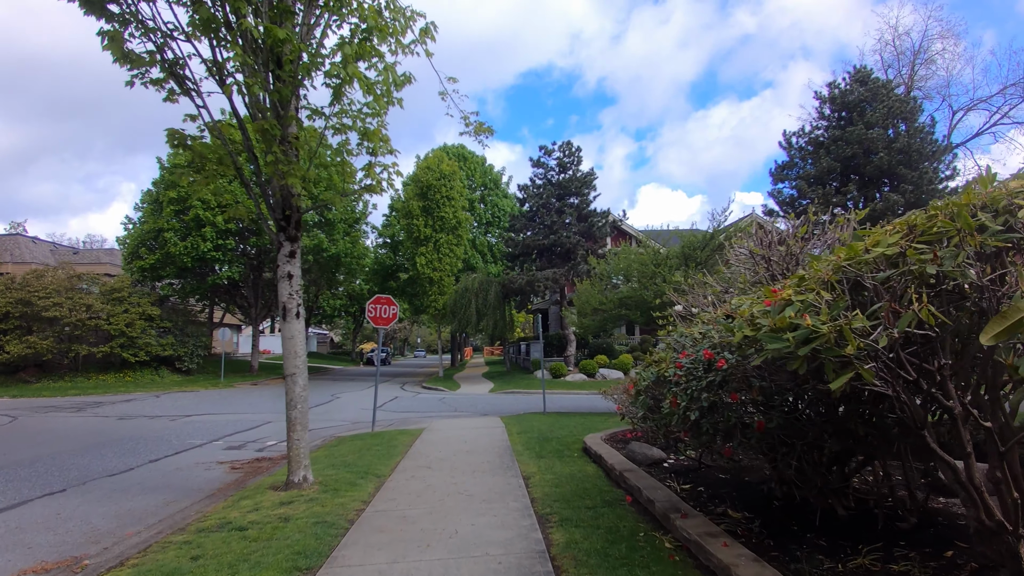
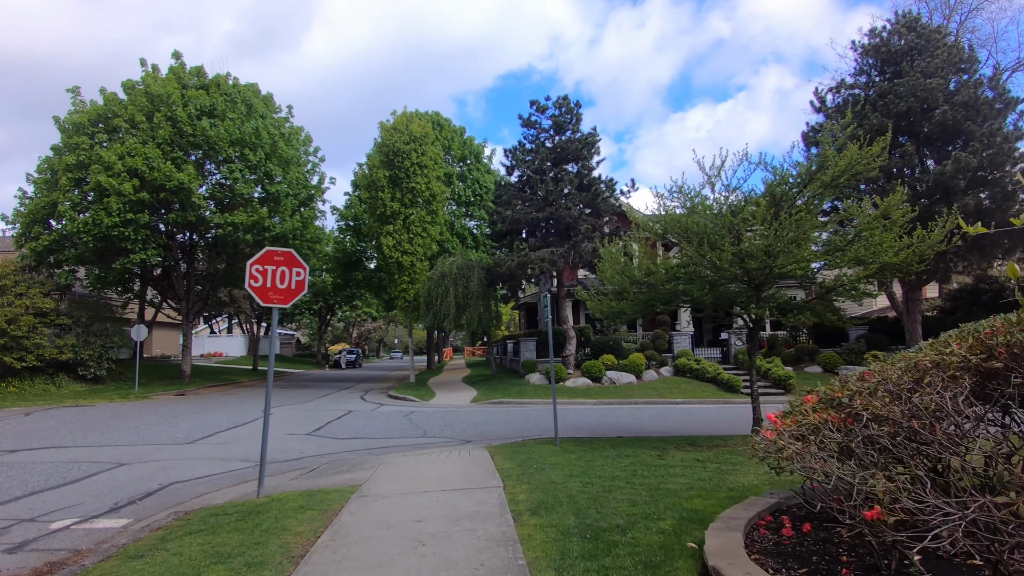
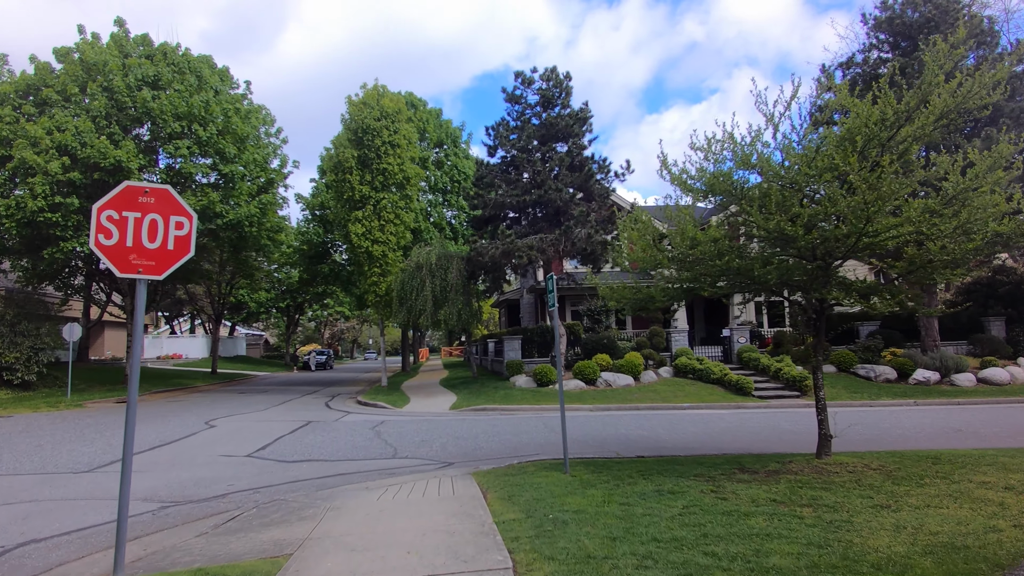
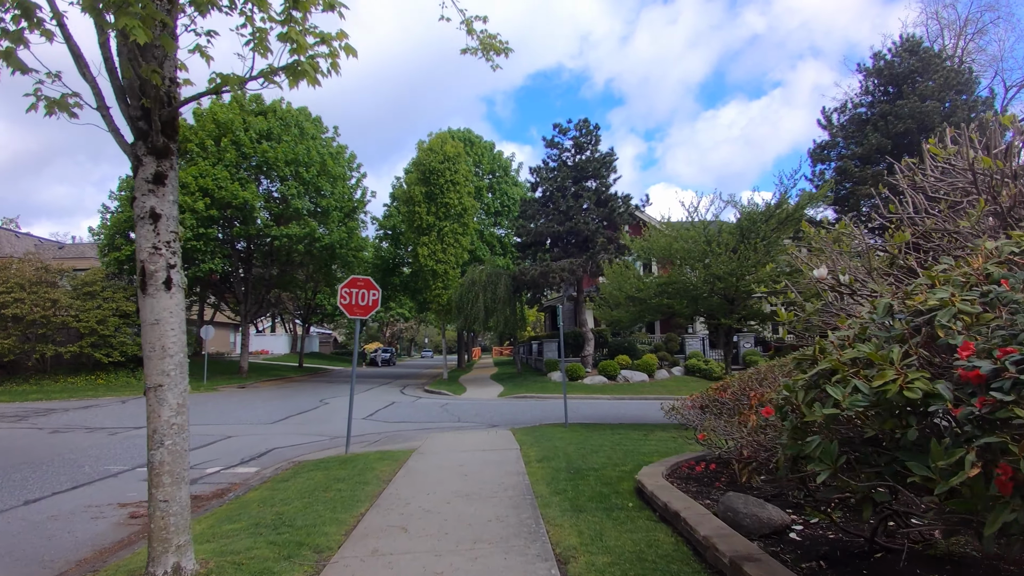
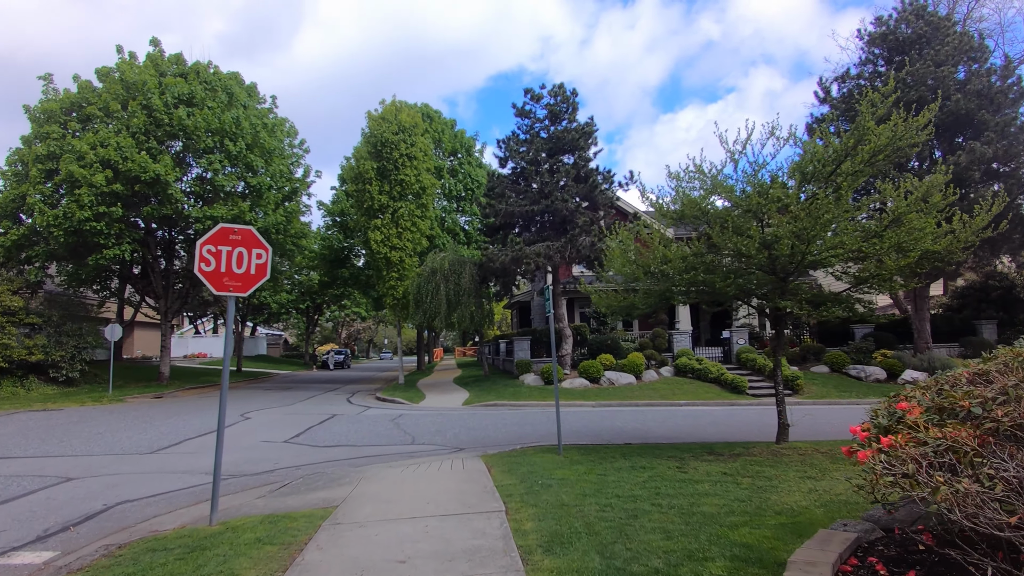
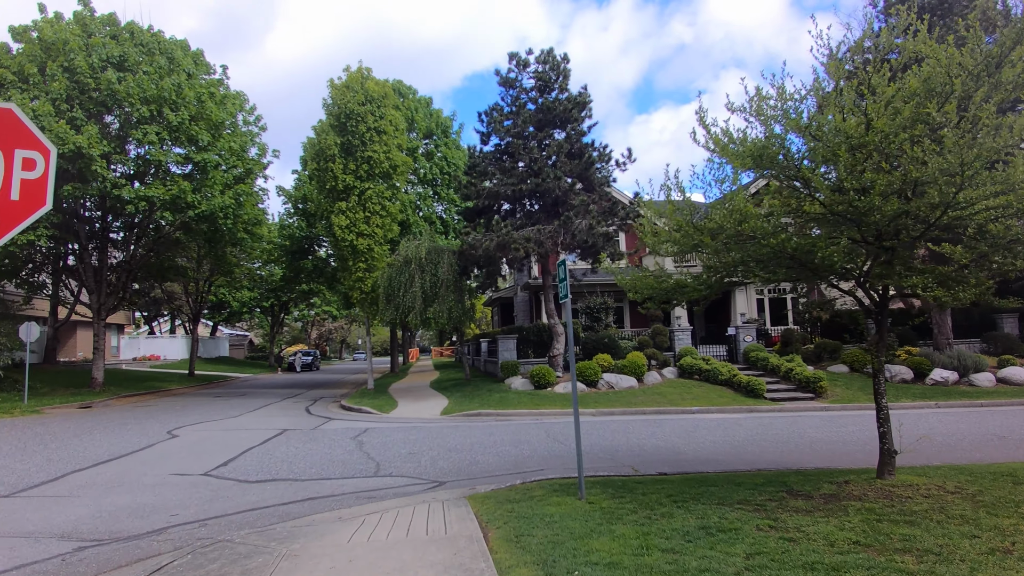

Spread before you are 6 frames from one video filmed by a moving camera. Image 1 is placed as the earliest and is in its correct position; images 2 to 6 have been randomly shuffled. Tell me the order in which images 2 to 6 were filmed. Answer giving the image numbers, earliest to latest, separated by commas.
4, 2, 5, 3, 6
